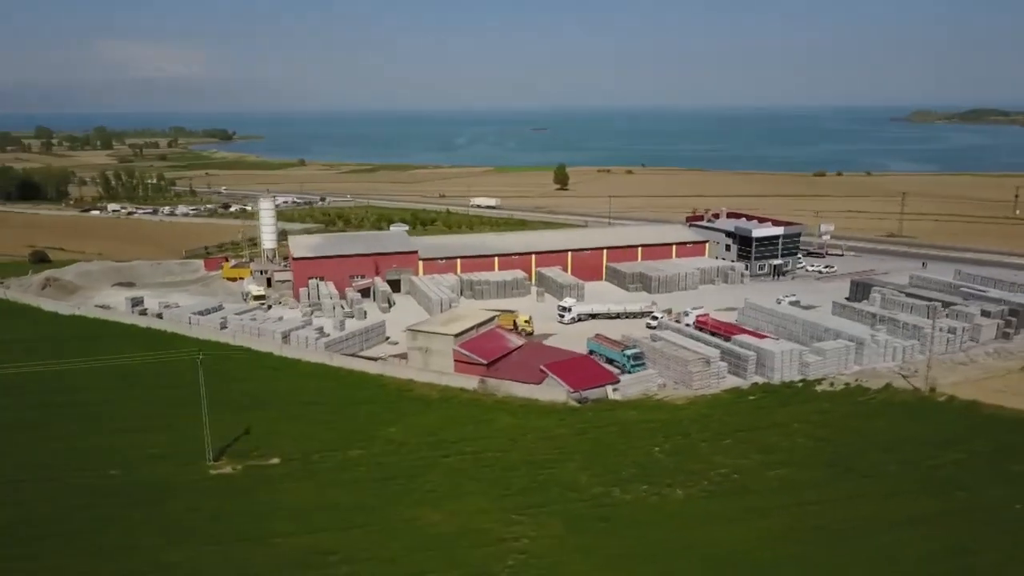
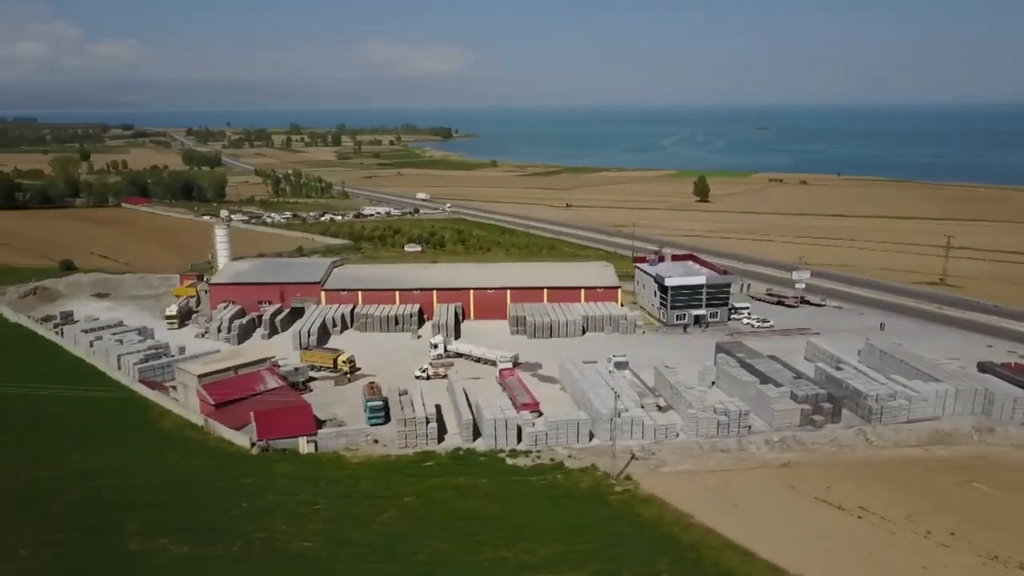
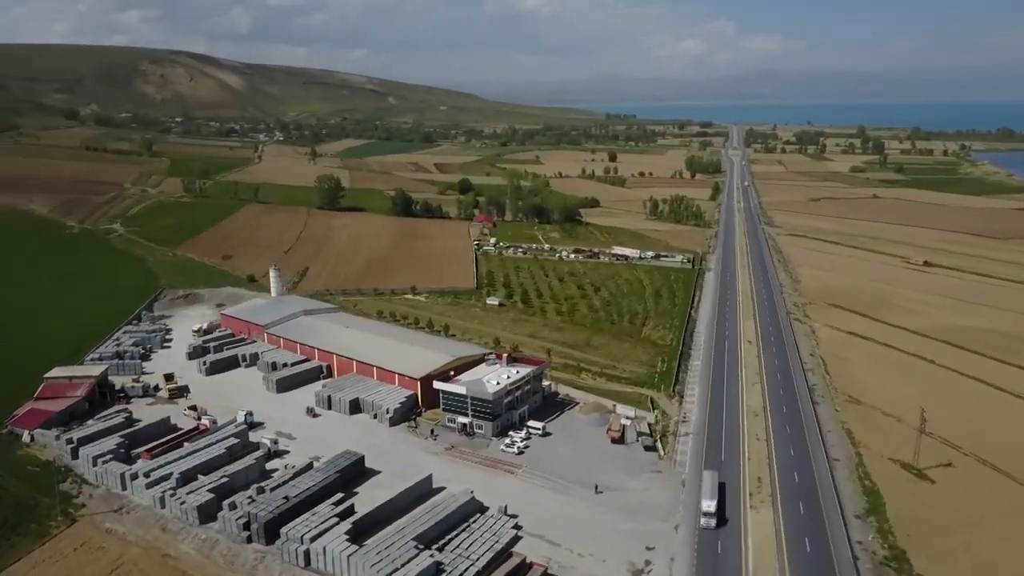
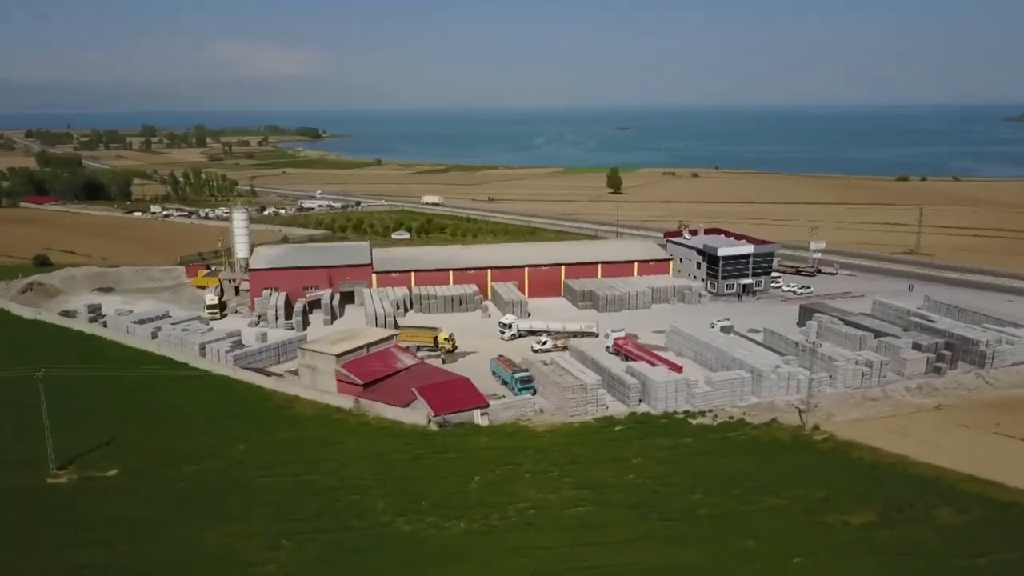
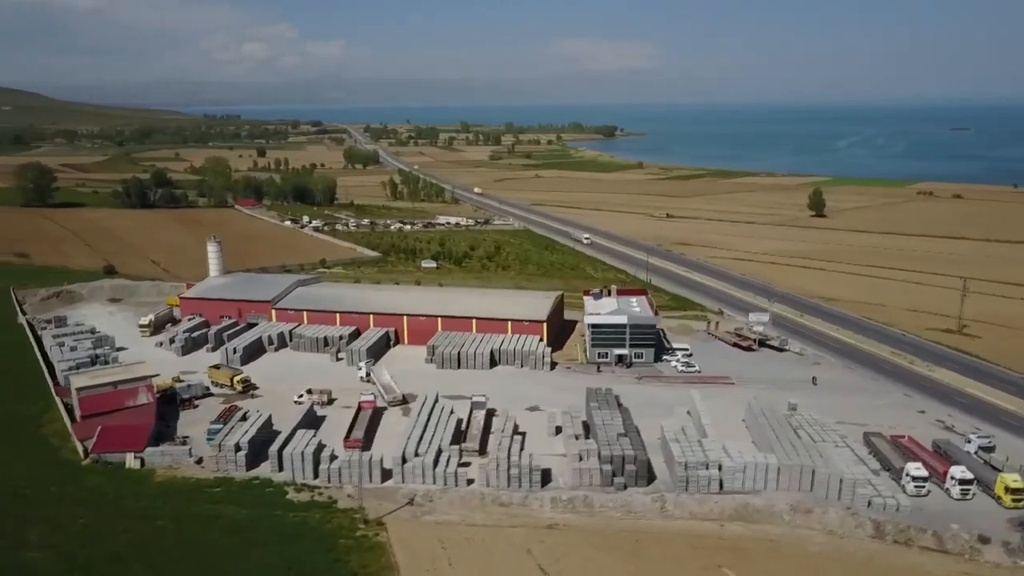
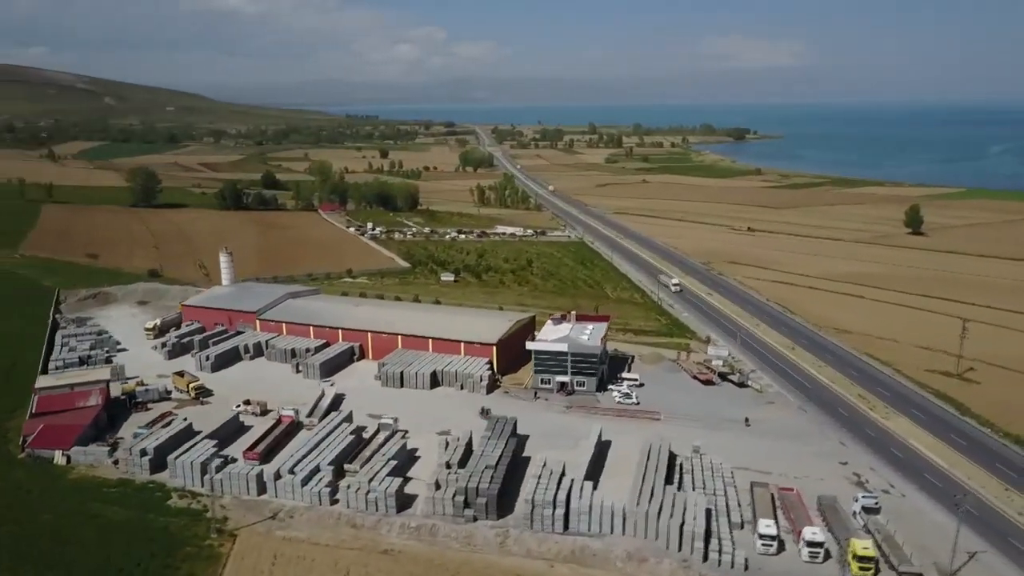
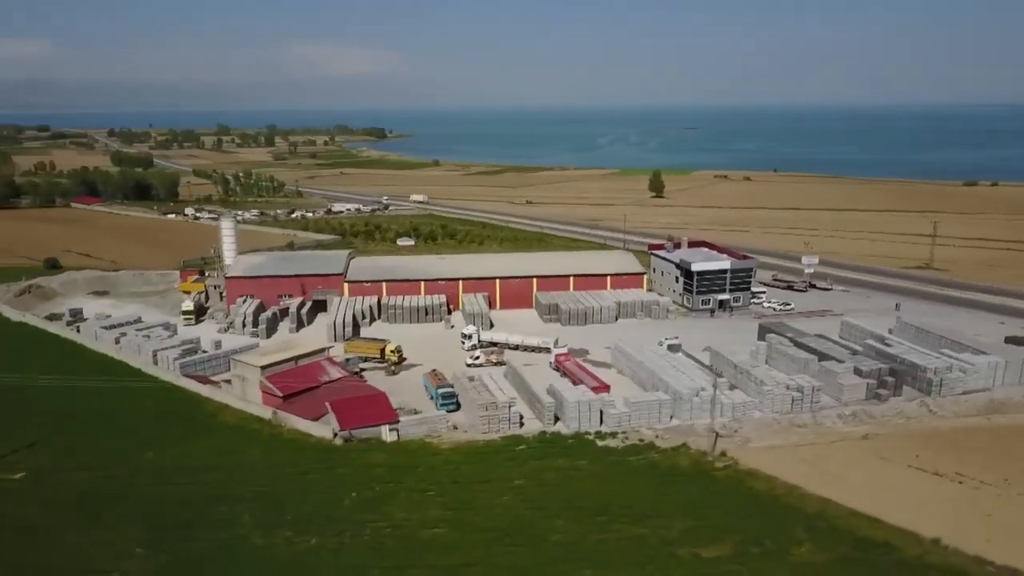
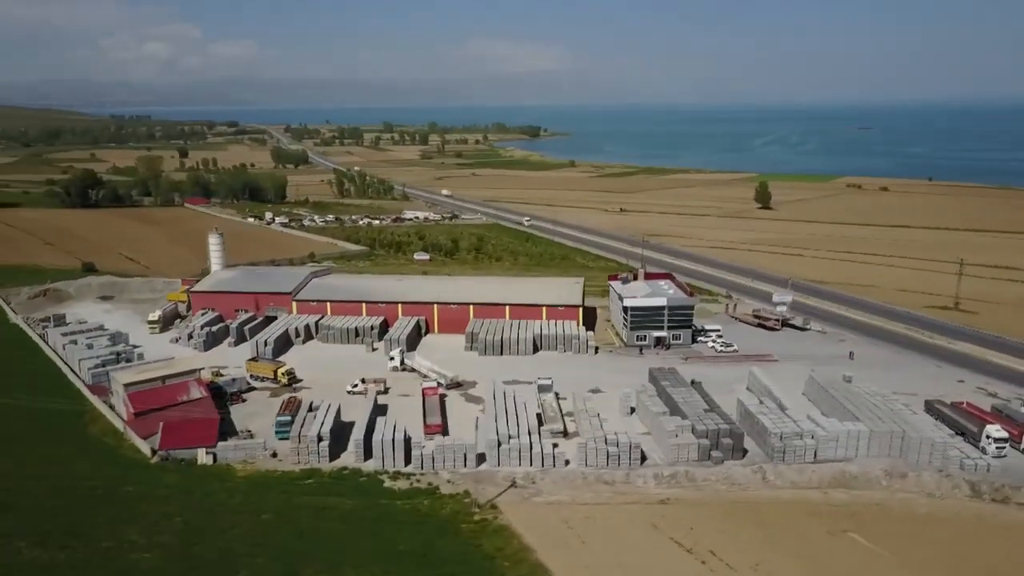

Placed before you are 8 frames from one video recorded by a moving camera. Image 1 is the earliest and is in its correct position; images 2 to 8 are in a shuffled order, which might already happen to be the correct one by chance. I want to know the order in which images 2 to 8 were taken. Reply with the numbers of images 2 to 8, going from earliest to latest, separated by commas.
4, 7, 2, 8, 5, 6, 3
